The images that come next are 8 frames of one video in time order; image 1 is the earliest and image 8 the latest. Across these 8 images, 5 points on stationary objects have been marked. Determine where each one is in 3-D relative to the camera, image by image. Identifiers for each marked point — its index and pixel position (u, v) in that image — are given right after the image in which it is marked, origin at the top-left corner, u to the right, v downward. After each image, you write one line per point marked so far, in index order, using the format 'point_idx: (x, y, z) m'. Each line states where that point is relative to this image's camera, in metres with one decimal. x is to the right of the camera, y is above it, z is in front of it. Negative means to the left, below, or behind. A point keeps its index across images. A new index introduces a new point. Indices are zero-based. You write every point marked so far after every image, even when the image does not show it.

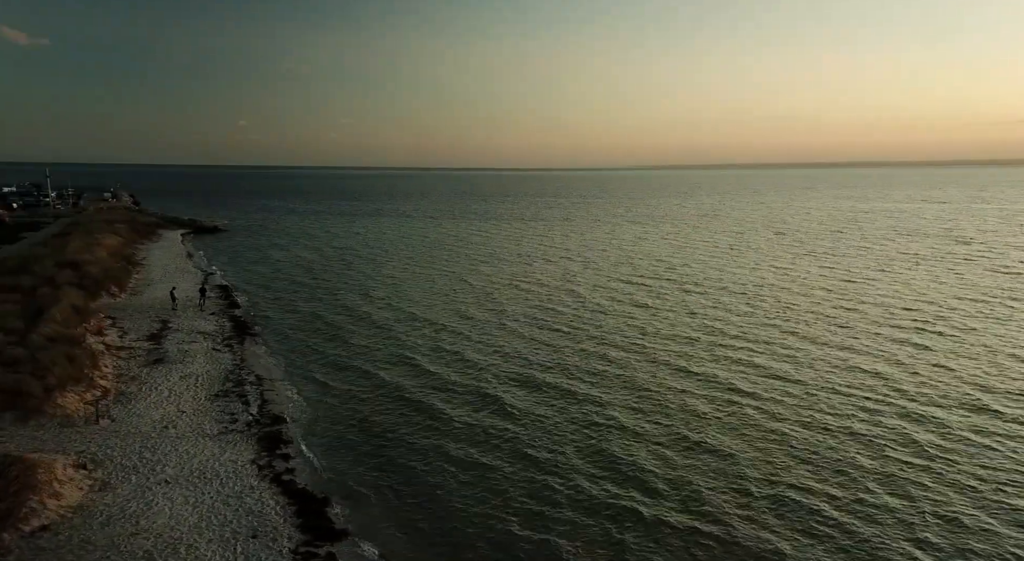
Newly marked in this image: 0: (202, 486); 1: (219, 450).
0: (-7.4, -4.9, +13.2) m
1: (-8.3, -4.7, +15.7) m
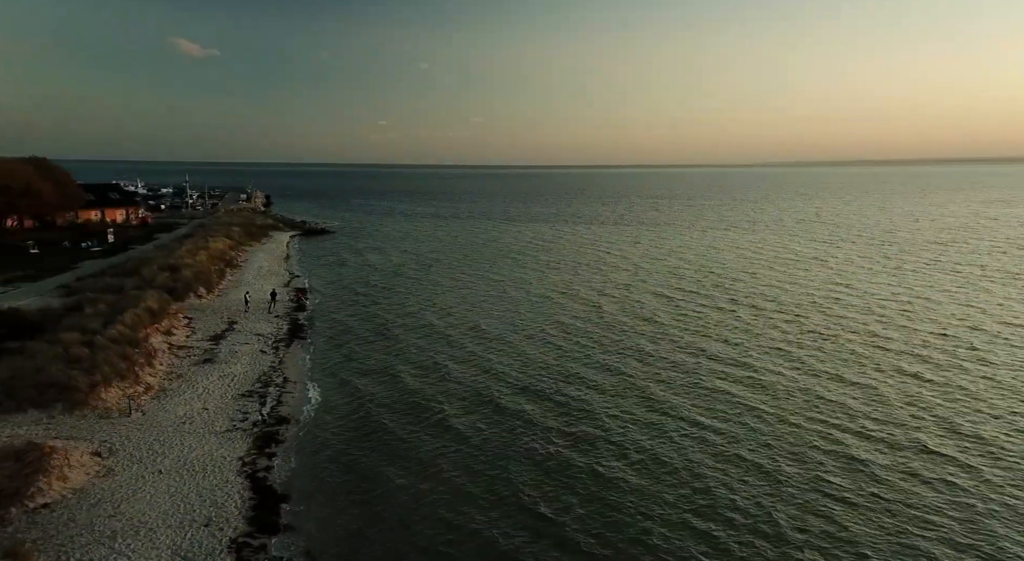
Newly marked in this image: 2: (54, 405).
0: (-8.7, -5.3, +14.9) m
1: (-9.3, -5.2, +17.5) m
2: (-16.3, -4.5, +19.7) m
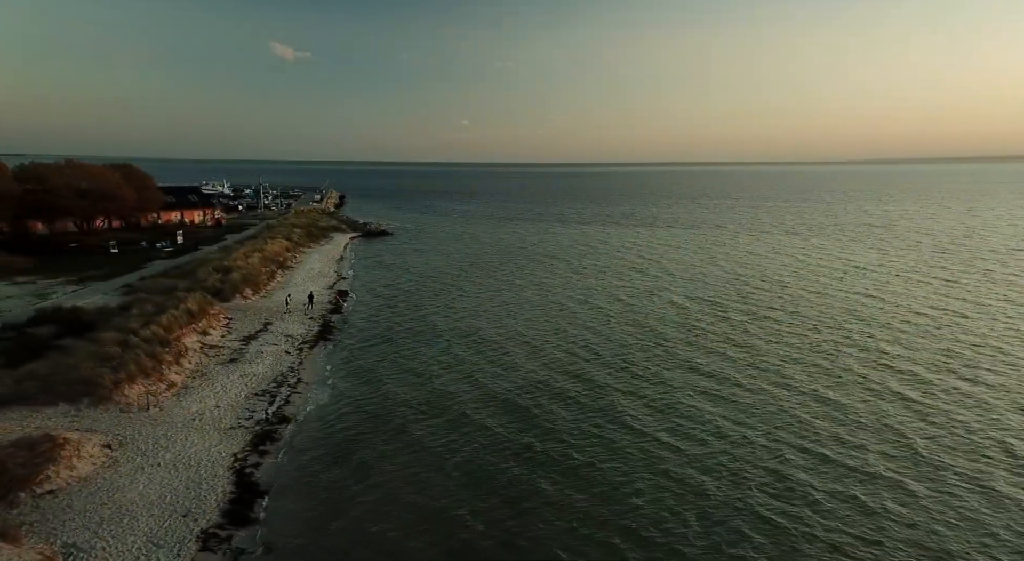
0: (-9.6, -5.5, +16.2) m
1: (-10.0, -5.4, +18.8) m
2: (-16.7, -4.7, +21.6) m
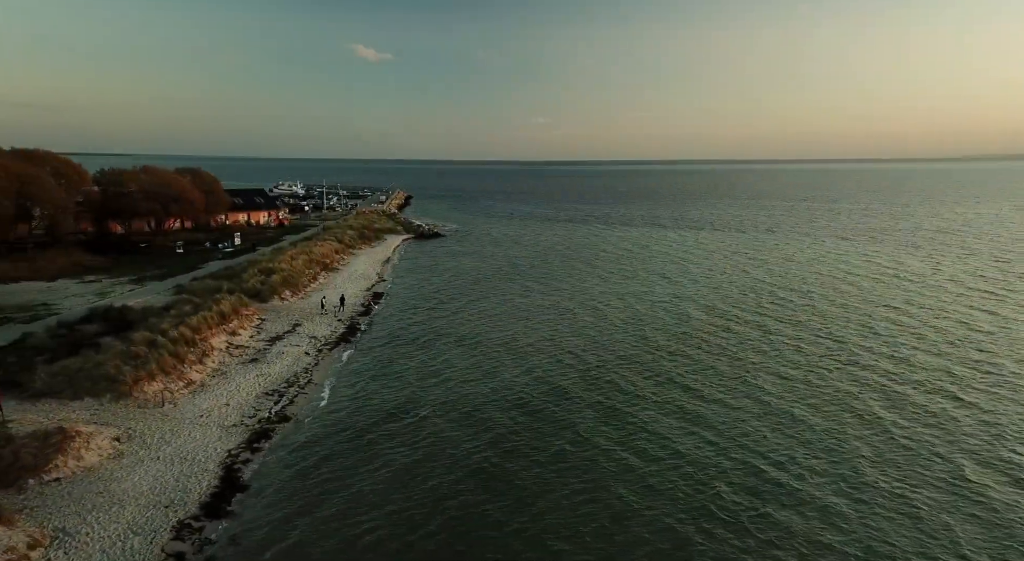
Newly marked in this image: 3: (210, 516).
0: (-10.6, -5.8, +17.4) m
1: (-10.7, -5.7, +20.0) m
2: (-17.2, -4.9, +23.4) m
3: (-7.7, -6.0, +14.1) m
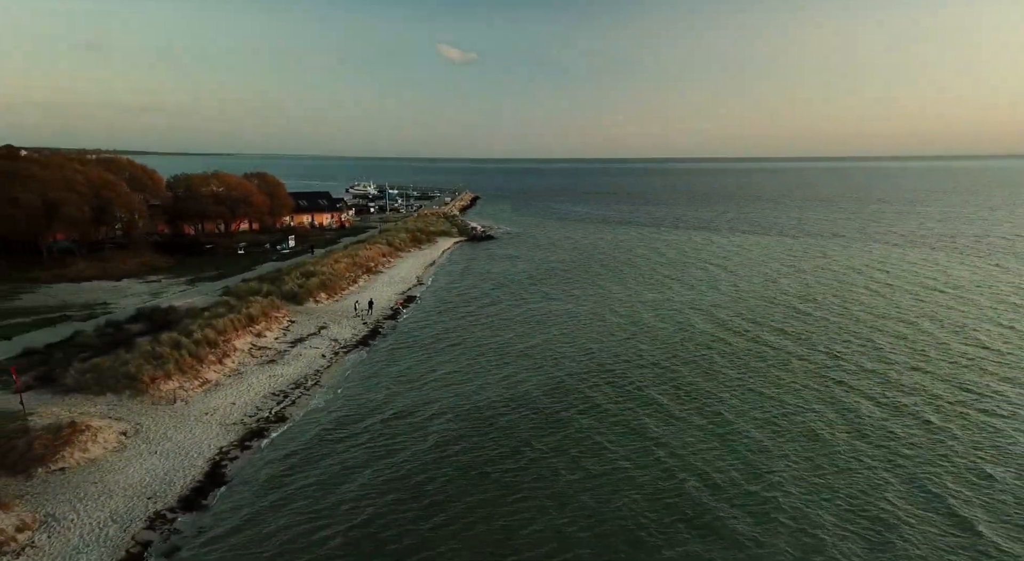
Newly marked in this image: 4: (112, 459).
0: (-11.7, -6.1, +18.9) m
1: (-11.6, -6.0, +21.5) m
2: (-17.8, -5.2, +25.4) m
3: (-9.1, -6.3, +15.4) m
4: (-13.5, -6.0, +18.7) m
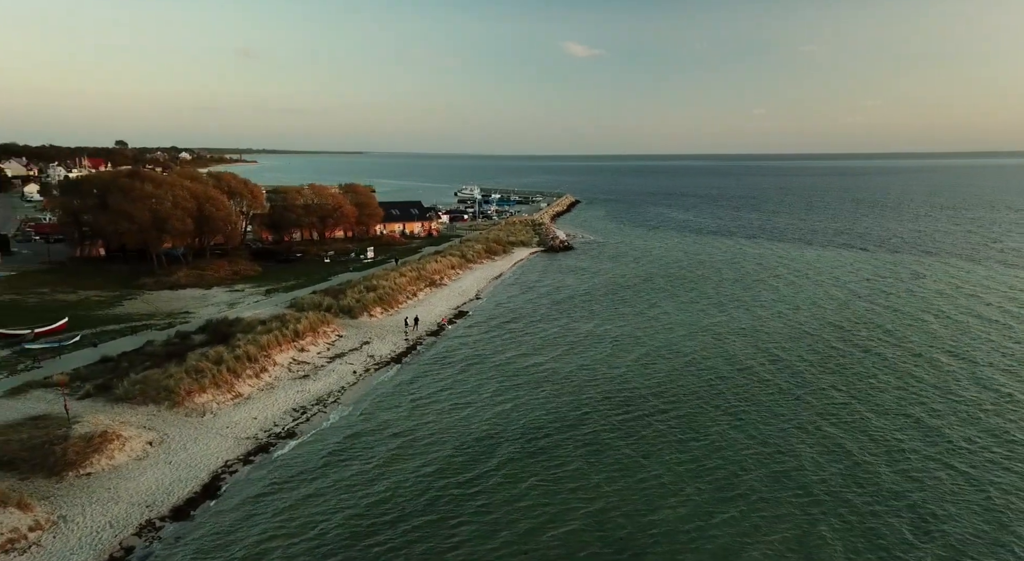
0: (-12.7, -7.2, +21.1) m
1: (-12.3, -7.2, +23.7) m
2: (-17.9, -6.3, +28.3) m
3: (-10.6, -7.4, +17.3) m
4: (-14.5, -7.1, +21.1) m
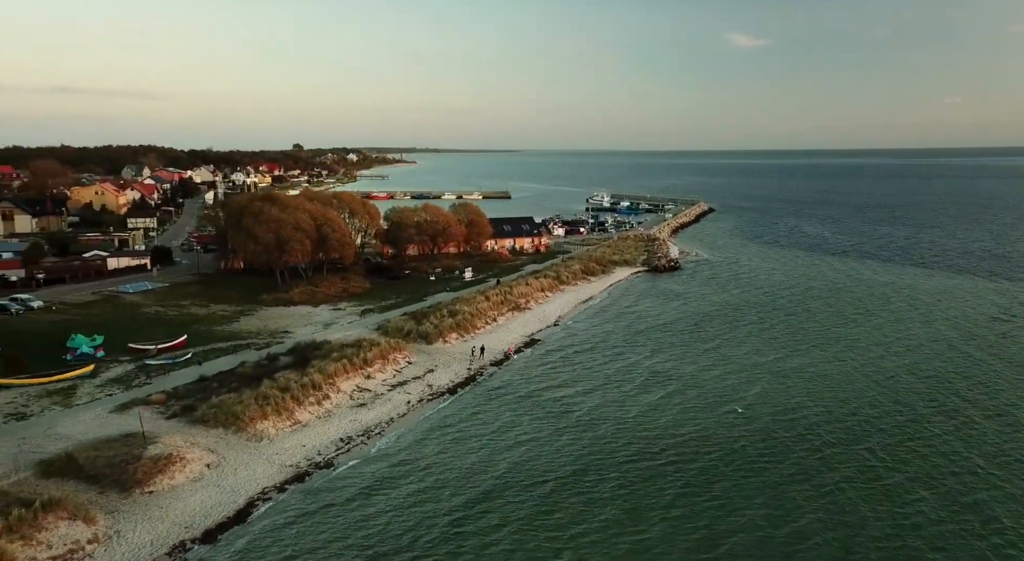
0: (-12.5, -9.2, +24.0) m
1: (-11.6, -9.3, +26.4) m
2: (-16.4, -8.5, +32.0) m
3: (-11.1, -9.3, +19.8) m
4: (-14.3, -9.1, +24.3) m
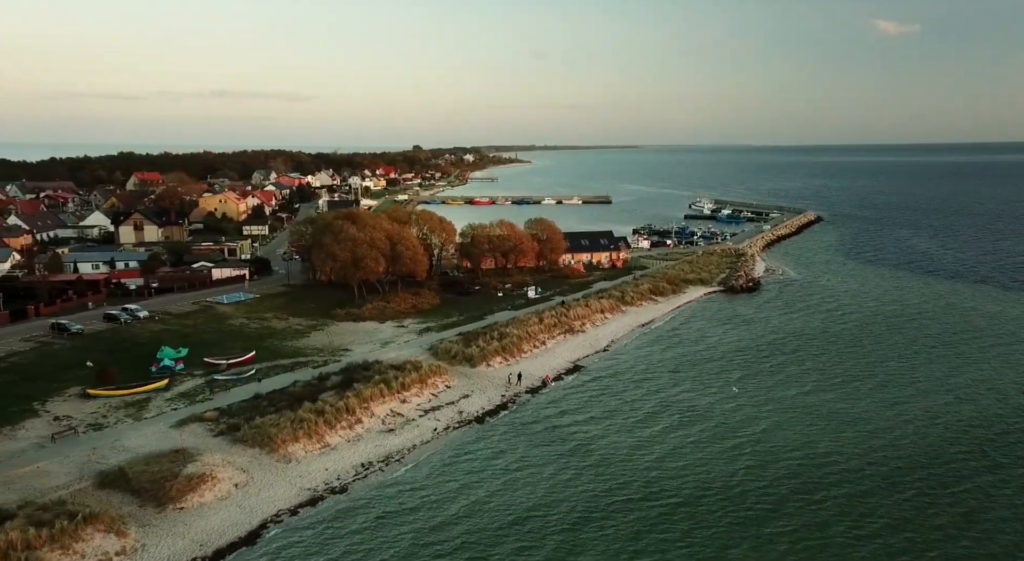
0: (-12.9, -11.1, +26.4) m
1: (-11.7, -11.3, +28.8) m
2: (-15.7, -10.6, +34.9) m
3: (-12.0, -11.1, +22.1) m
4: (-14.6, -11.0, +27.0) m
